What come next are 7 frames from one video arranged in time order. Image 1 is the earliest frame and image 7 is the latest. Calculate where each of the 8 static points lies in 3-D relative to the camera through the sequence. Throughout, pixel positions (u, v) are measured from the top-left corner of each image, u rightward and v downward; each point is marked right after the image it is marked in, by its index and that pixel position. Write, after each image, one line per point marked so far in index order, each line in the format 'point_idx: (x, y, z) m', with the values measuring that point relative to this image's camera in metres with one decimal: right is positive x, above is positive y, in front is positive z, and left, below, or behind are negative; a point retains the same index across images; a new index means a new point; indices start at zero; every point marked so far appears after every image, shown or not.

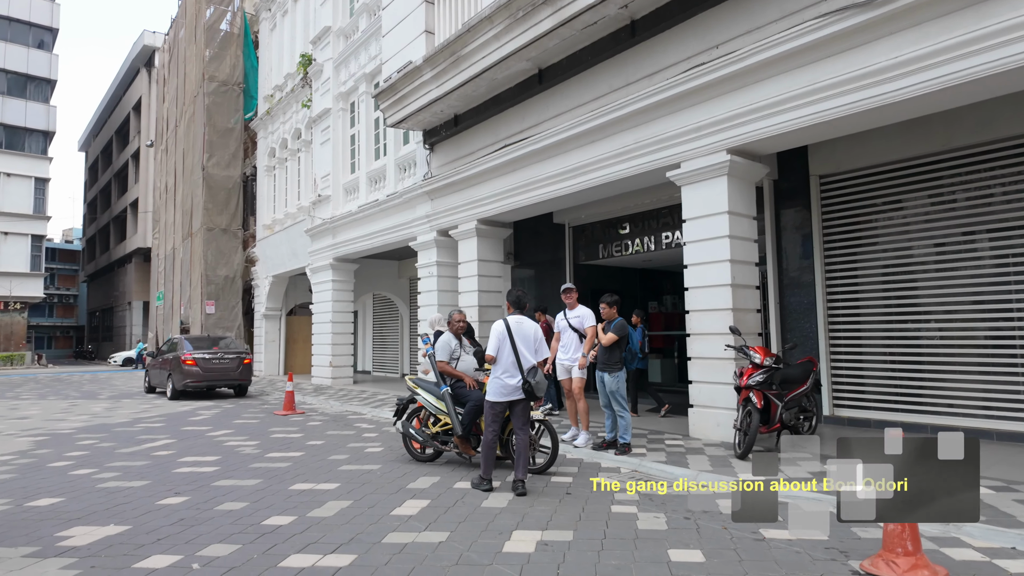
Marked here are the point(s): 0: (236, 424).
0: (-4.9, -2.4, +10.6) m
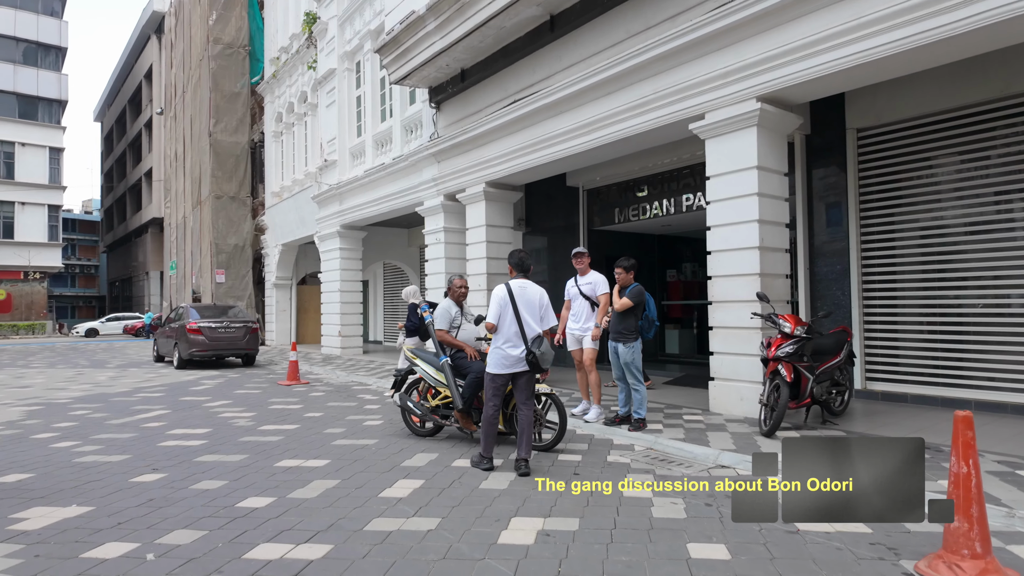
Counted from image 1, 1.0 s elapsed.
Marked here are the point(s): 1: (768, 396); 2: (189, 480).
0: (-4.7, -1.8, +10.3) m
1: (+2.6, -1.1, +6.1) m
2: (-2.7, -1.6, +5.0) m
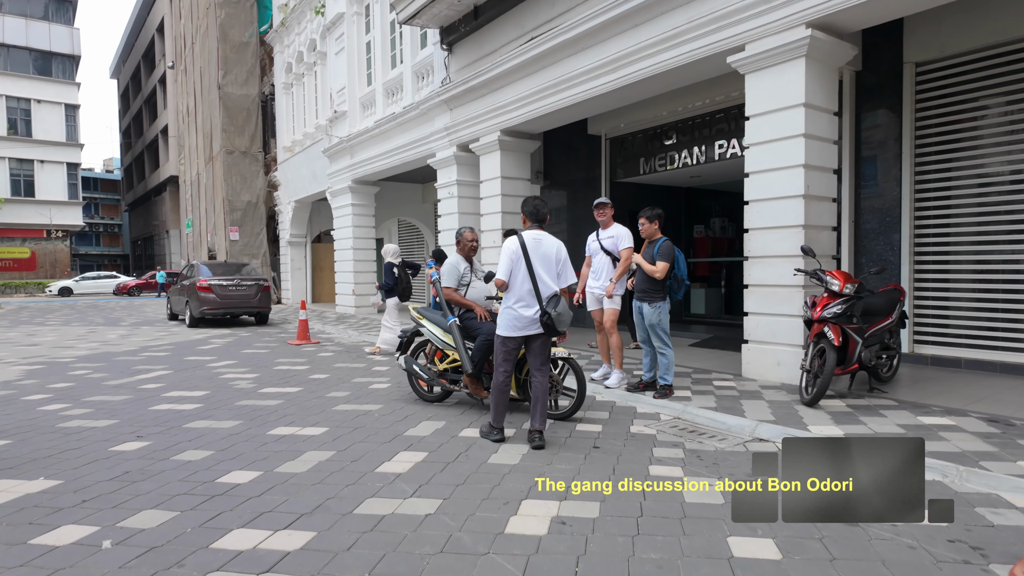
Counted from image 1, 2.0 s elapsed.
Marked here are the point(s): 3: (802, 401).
0: (-4.5, -1.1, +10.0) m
1: (+2.7, -0.7, +5.5) m
2: (-2.6, -1.2, +4.6) m
3: (+2.7, -1.0, +5.5) m
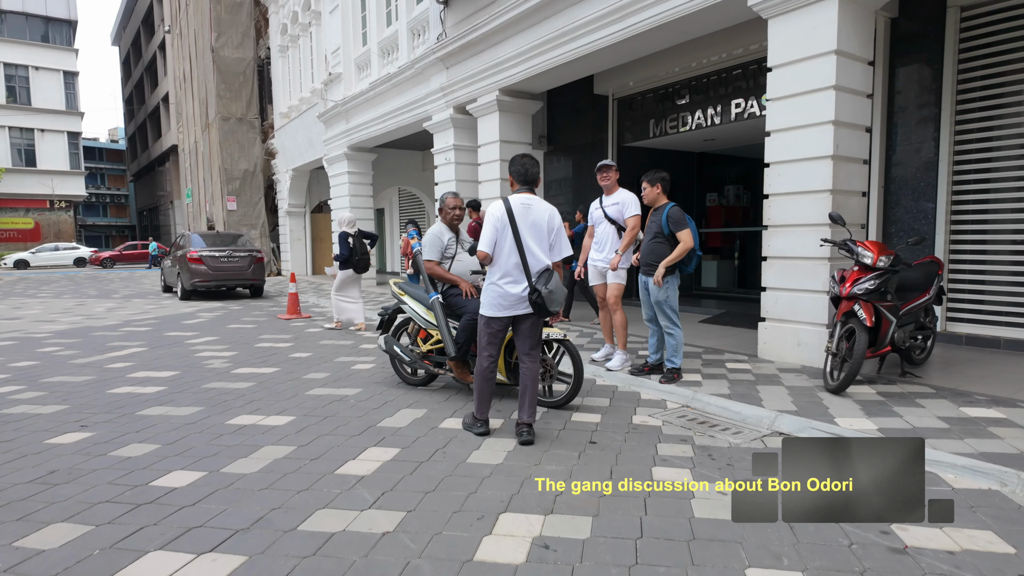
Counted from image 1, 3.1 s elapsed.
0: (-4.5, -0.7, +9.5) m
1: (+2.7, -0.4, +4.9) m
2: (-2.7, -1.0, +4.1) m
3: (+2.6, -0.8, +4.9) m
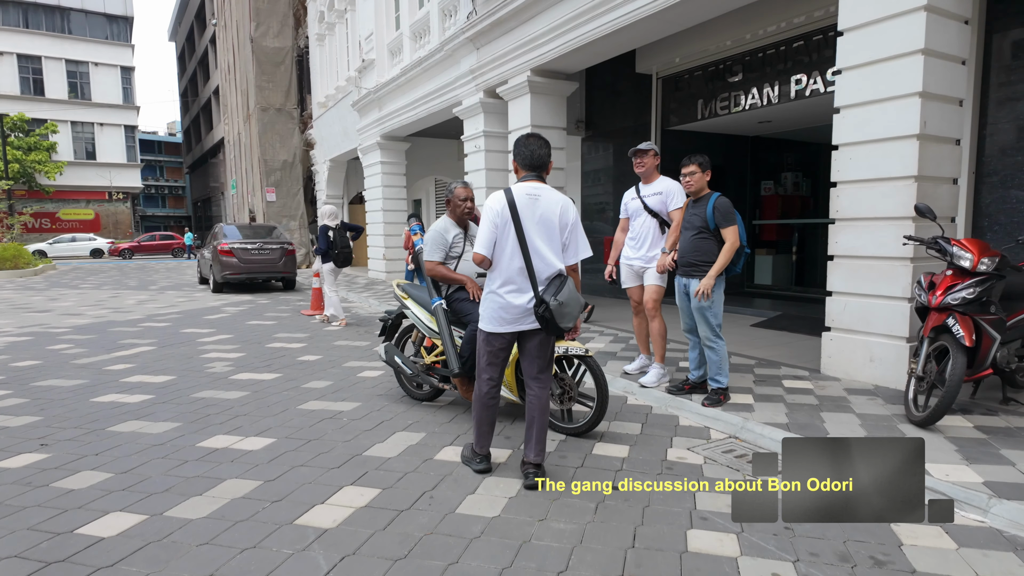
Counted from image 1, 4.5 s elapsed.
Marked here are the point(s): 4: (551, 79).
0: (-4.0, -0.6, +9.1) m
1: (+2.7, -0.5, +4.0) m
2: (-2.6, -1.1, +3.6) m
3: (+2.7, -0.9, +4.0) m
4: (+0.6, +3.2, +9.1) m
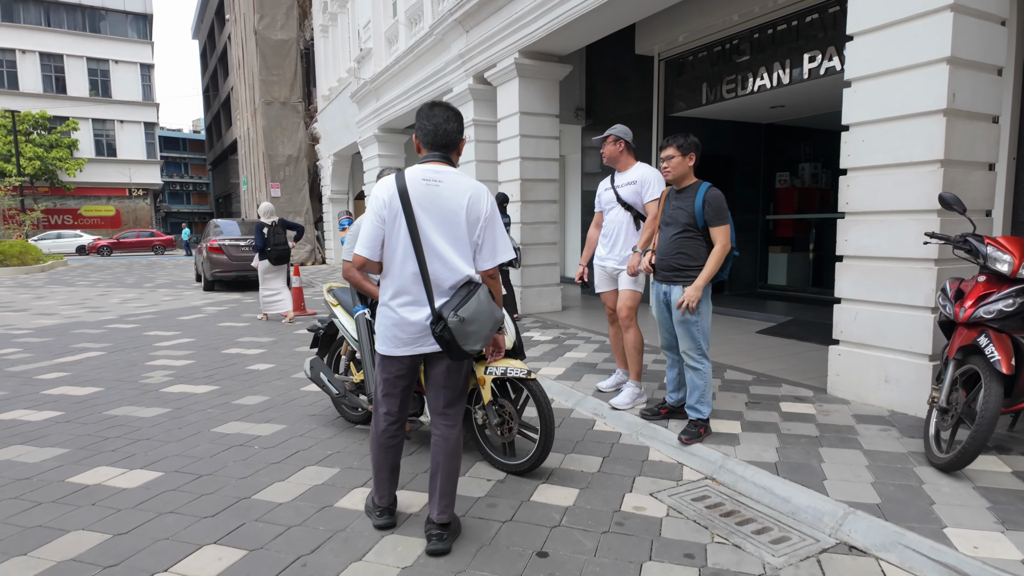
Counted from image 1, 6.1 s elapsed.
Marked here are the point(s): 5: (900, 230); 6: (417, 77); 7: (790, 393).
0: (-4.2, -0.6, +8.6) m
1: (+2.3, -0.6, +3.2) m
2: (-3.0, -1.1, +3.0) m
3: (+2.3, -0.9, +3.3) m
4: (+0.4, +3.1, +8.4) m
5: (+2.6, +0.4, +3.9) m
6: (-1.9, +4.1, +11.8) m
7: (+2.1, -0.8, +4.5) m
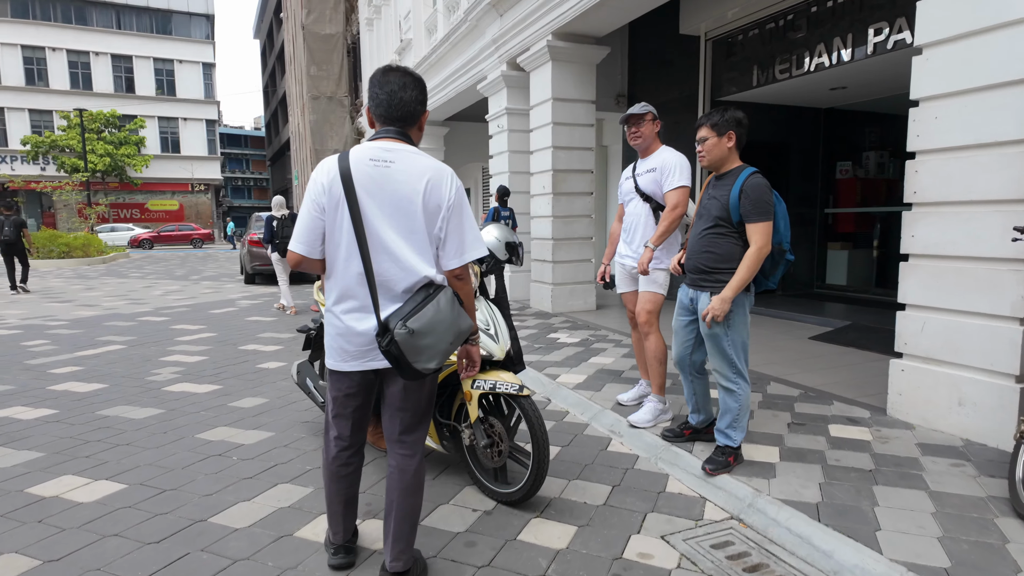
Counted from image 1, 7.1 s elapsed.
0: (-3.8, -0.5, +8.5) m
1: (+2.3, -0.6, +2.6) m
2: (-3.1, -1.1, +2.8) m
3: (+2.2, -1.0, +2.6) m
4: (+0.8, +3.2, +7.9) m
5: (+2.6, +0.4, +3.3) m
6: (-1.1, +4.2, +11.4) m
7: (+2.1, -0.8, +3.9) m
